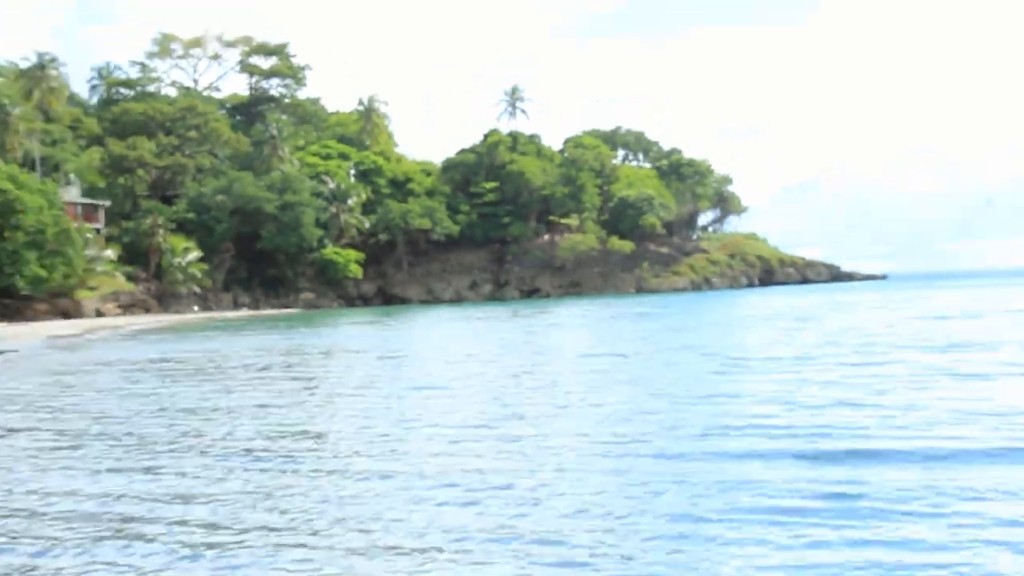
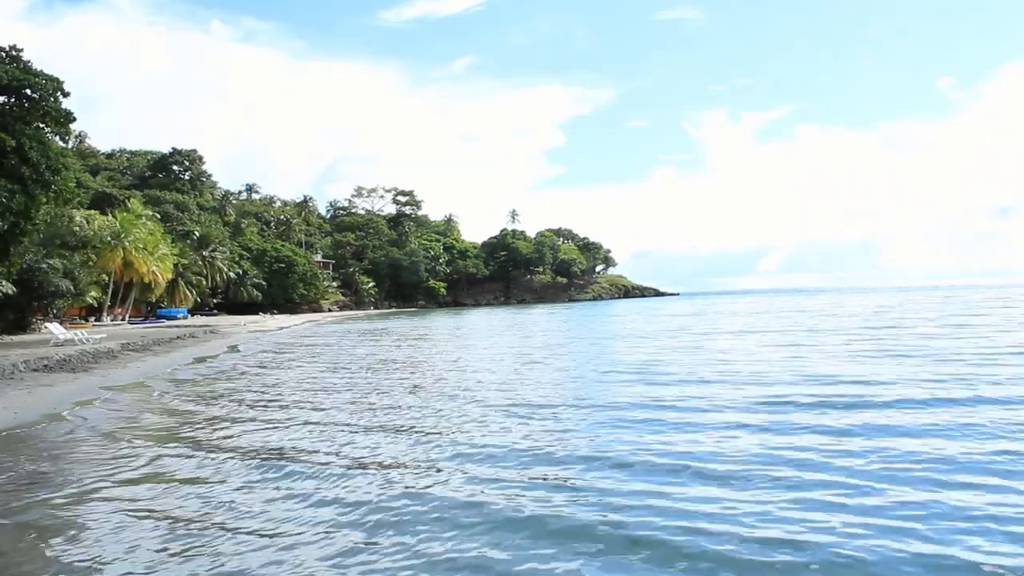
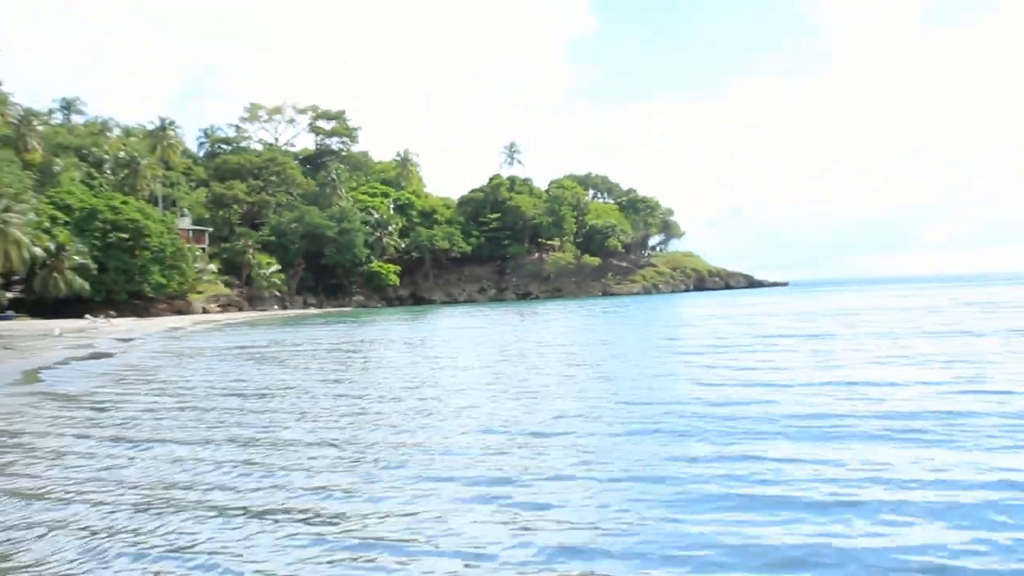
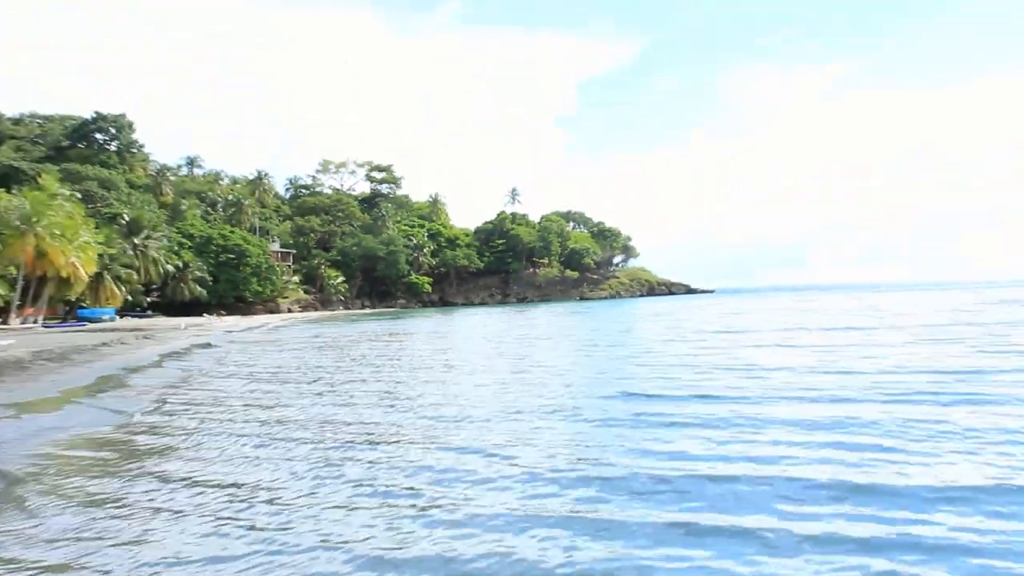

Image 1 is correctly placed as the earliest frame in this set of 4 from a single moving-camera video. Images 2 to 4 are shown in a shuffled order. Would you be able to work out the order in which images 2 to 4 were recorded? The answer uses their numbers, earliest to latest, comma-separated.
3, 4, 2
